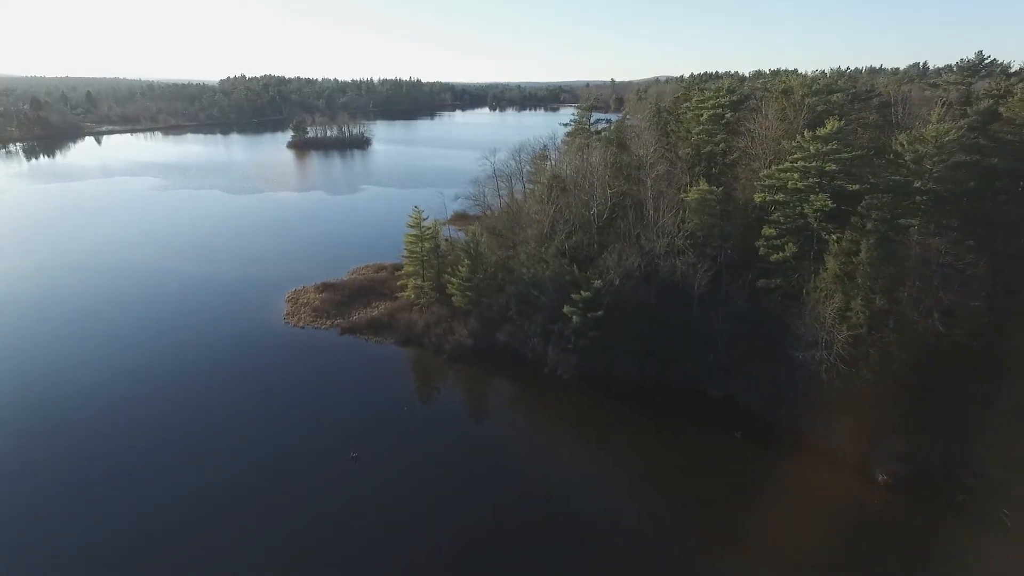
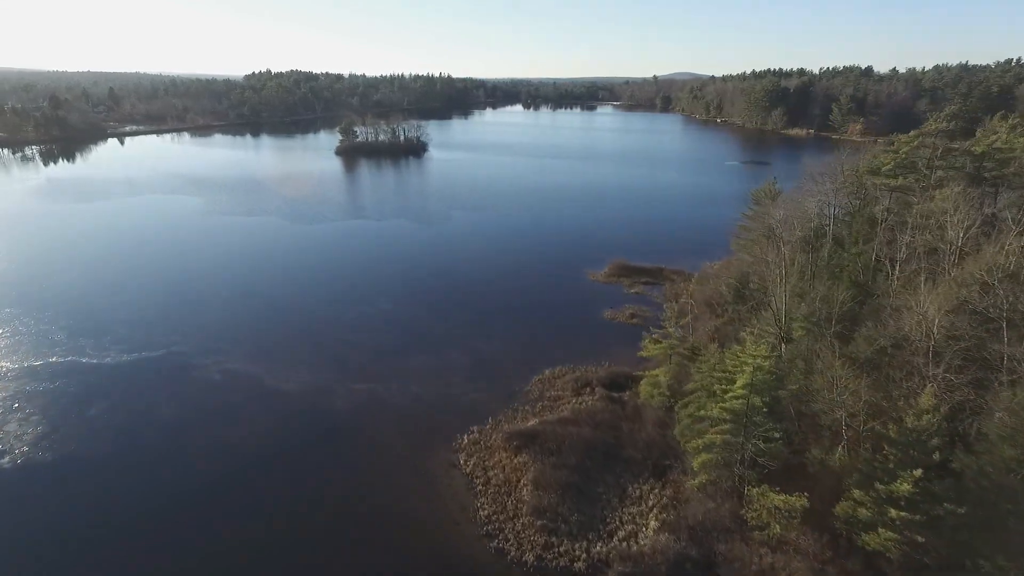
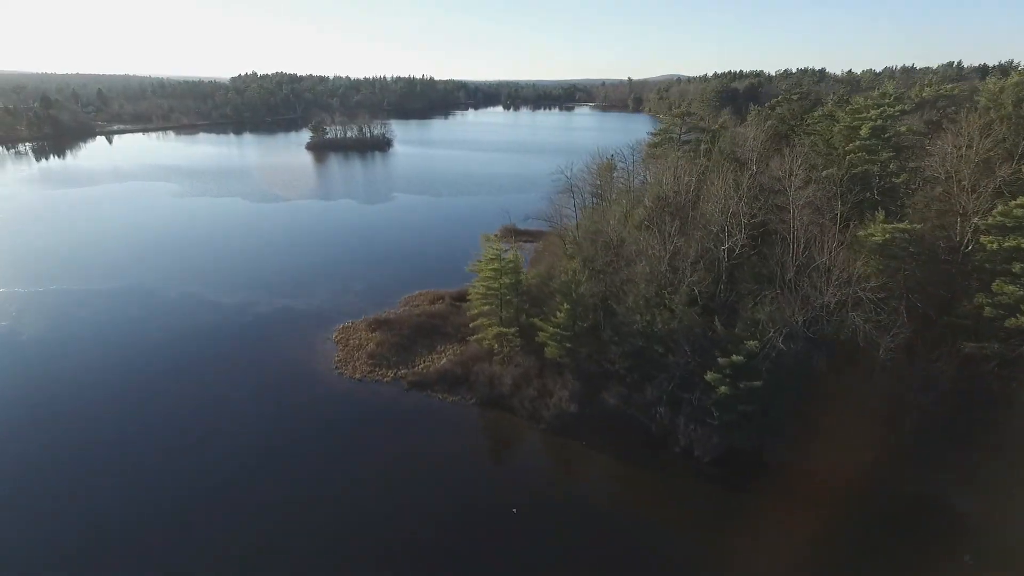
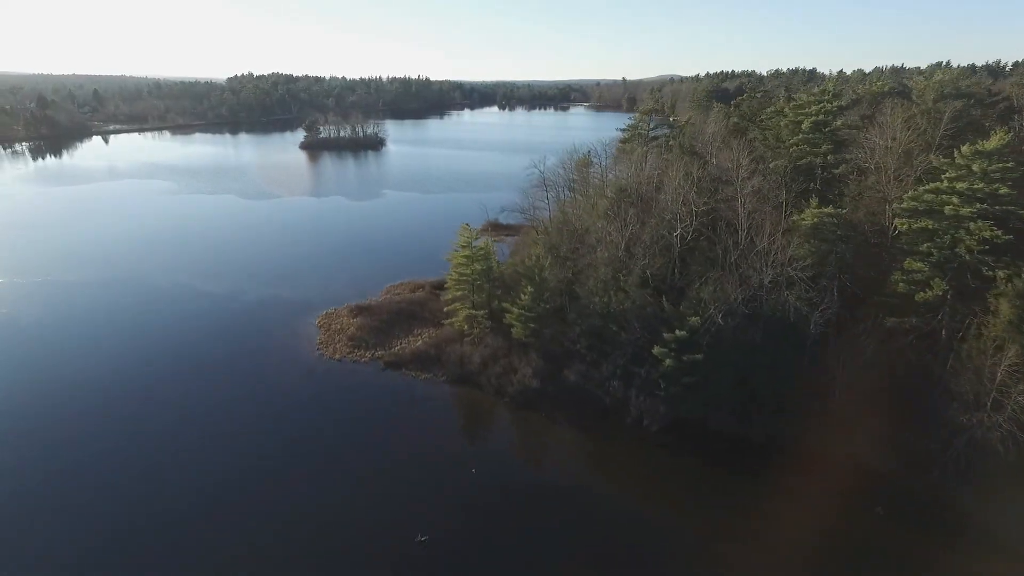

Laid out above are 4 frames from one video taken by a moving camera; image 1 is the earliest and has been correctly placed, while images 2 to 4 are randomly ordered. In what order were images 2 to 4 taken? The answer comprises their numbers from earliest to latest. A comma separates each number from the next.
4, 3, 2
